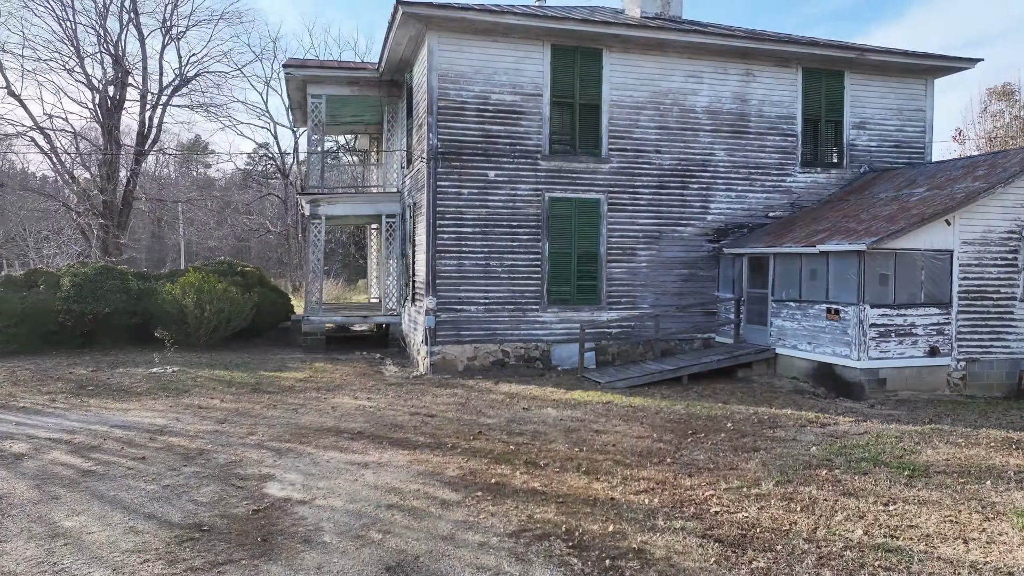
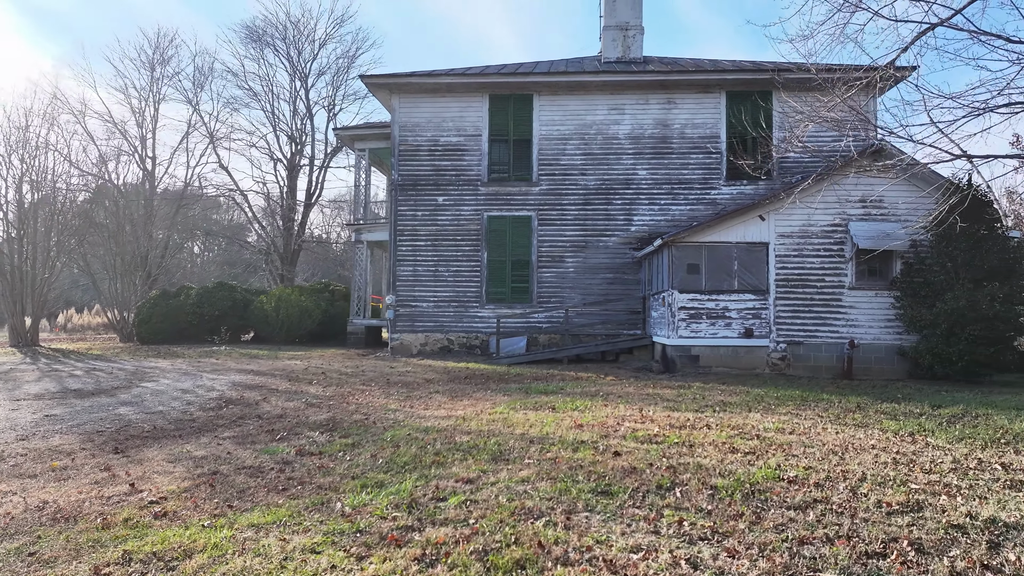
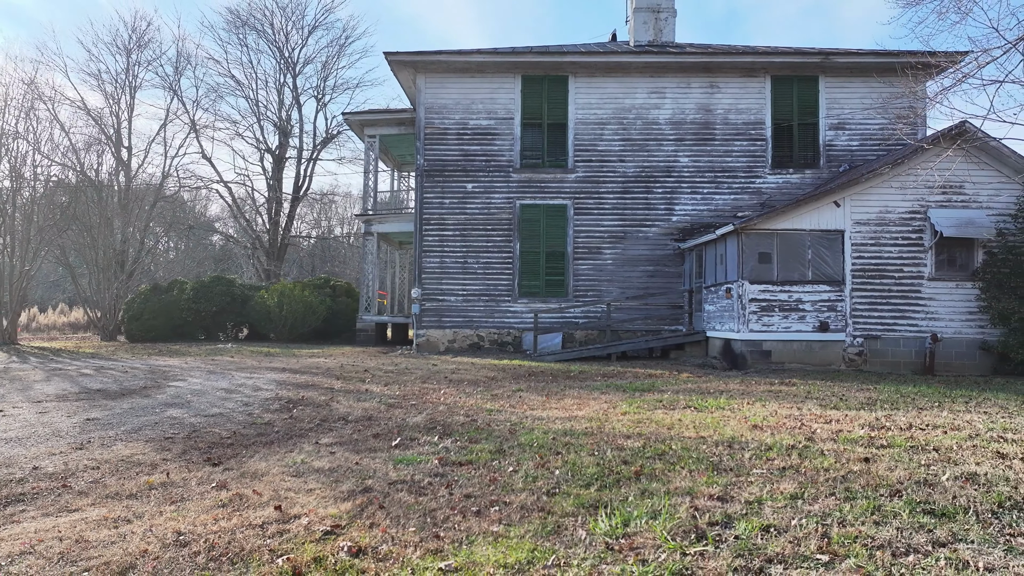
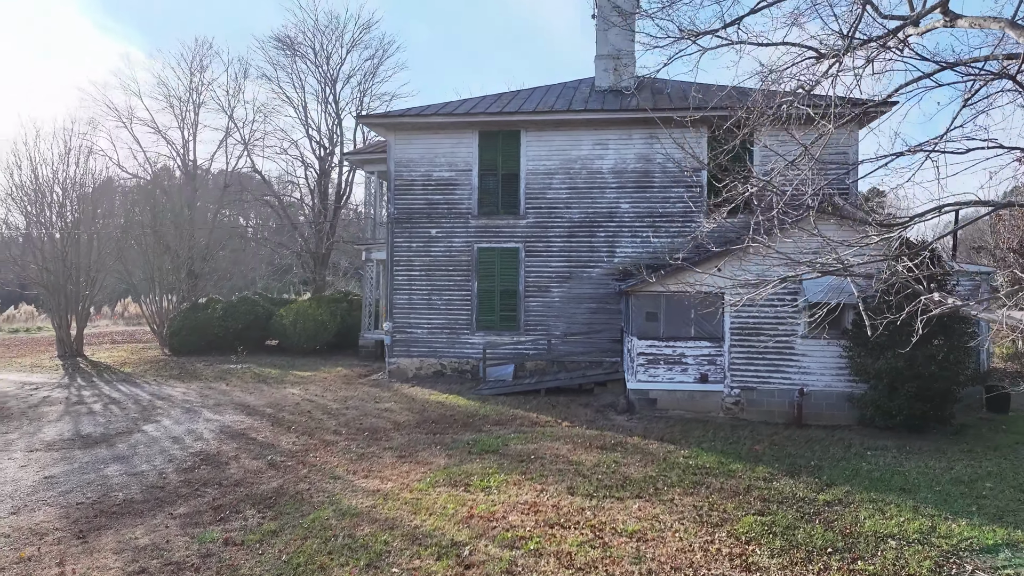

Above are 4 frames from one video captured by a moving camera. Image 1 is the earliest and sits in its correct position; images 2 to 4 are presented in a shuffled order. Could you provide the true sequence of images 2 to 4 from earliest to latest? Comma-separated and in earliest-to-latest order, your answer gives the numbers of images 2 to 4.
3, 2, 4
